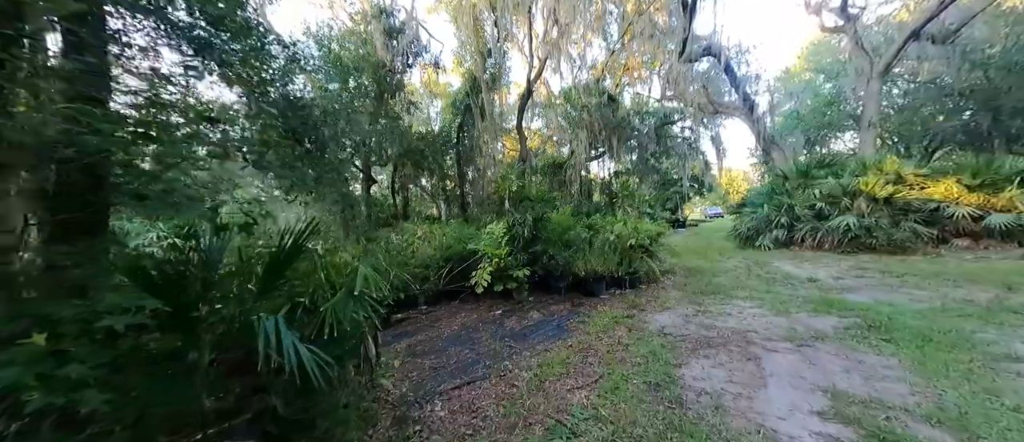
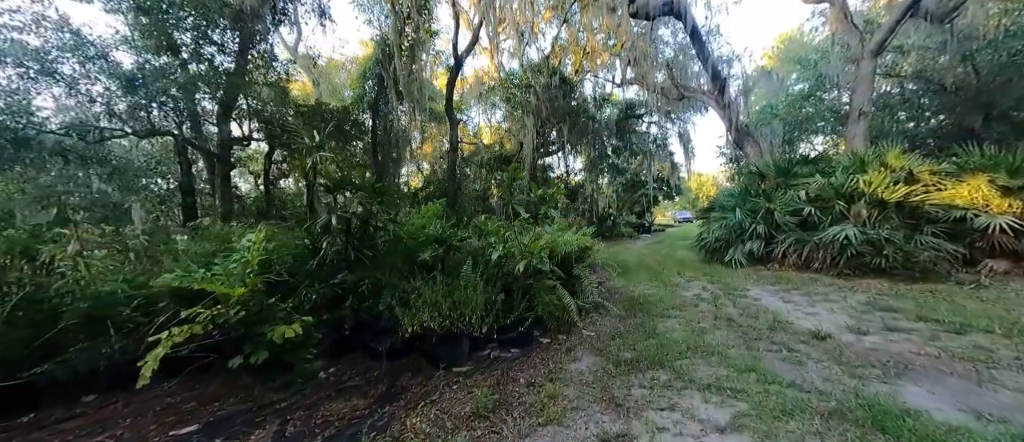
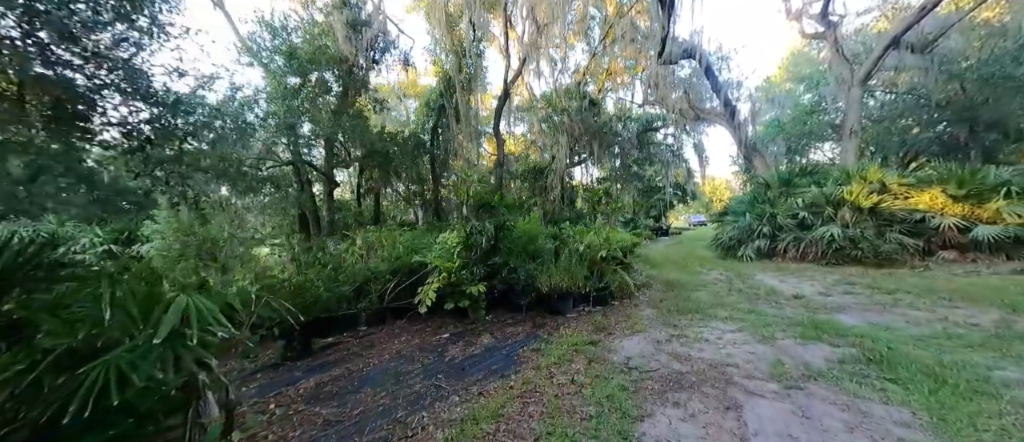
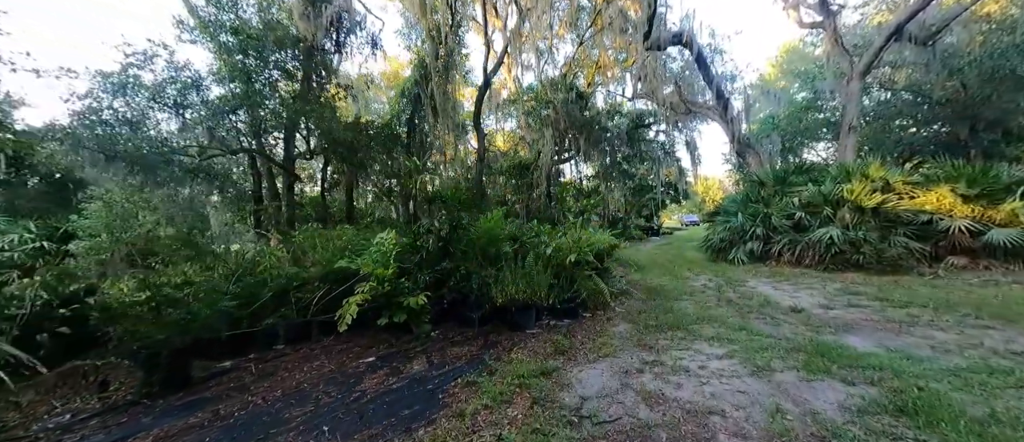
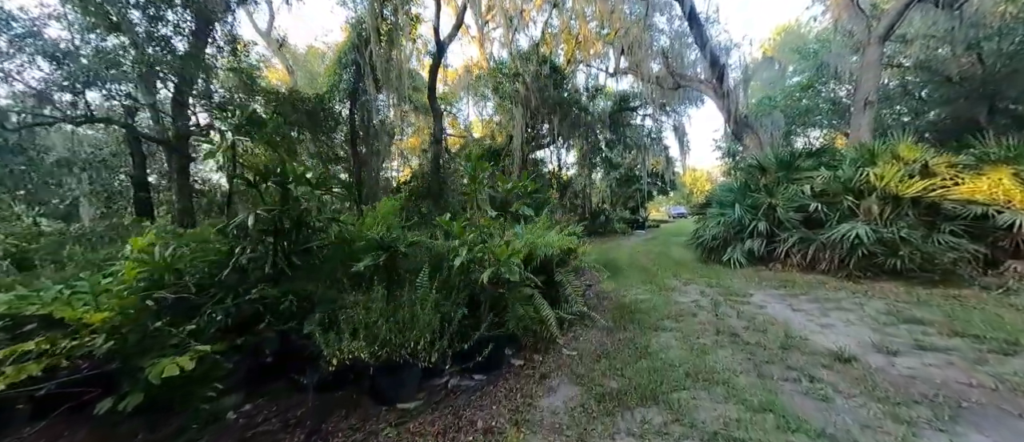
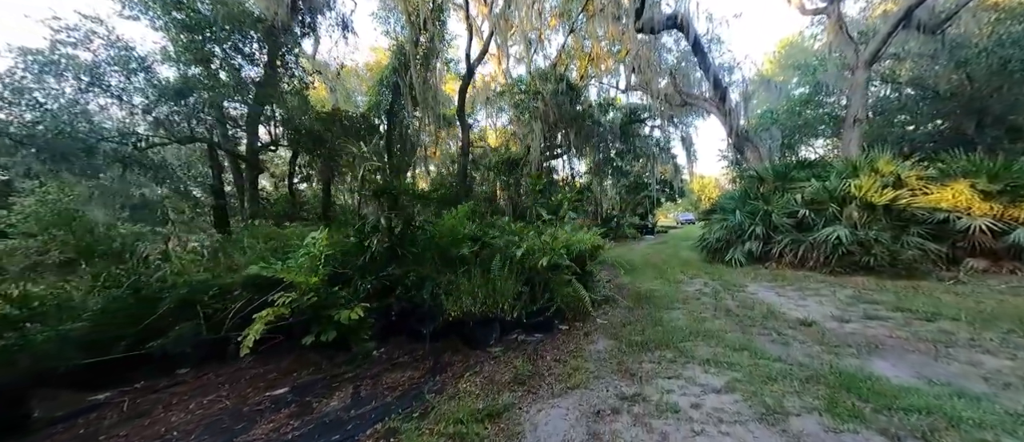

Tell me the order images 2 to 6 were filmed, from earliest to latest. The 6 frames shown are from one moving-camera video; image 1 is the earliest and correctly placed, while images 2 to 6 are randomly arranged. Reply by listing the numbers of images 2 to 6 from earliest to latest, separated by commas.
3, 4, 6, 2, 5
